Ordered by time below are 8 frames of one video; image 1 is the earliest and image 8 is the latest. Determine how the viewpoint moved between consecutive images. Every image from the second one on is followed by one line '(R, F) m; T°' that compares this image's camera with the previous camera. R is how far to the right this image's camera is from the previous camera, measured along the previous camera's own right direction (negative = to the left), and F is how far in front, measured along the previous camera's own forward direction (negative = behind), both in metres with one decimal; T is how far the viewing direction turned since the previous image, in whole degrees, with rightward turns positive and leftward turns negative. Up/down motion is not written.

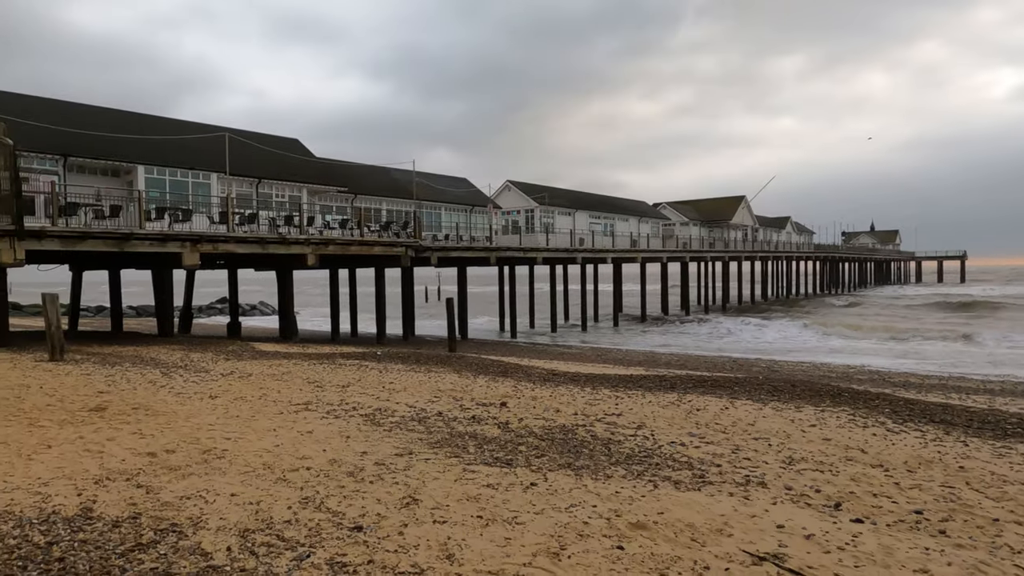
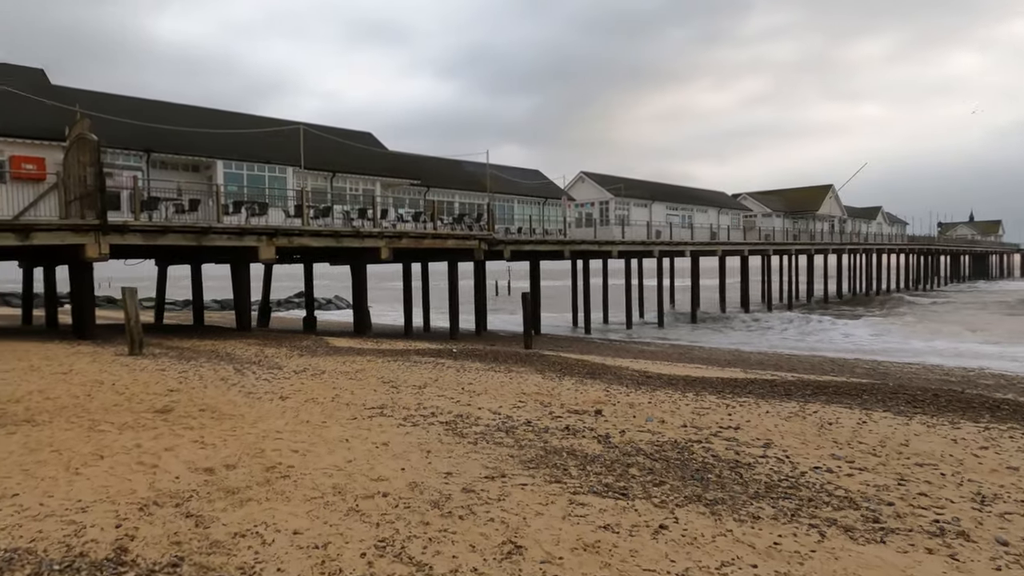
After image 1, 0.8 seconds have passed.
(-0.3, +0.9) m; -6°
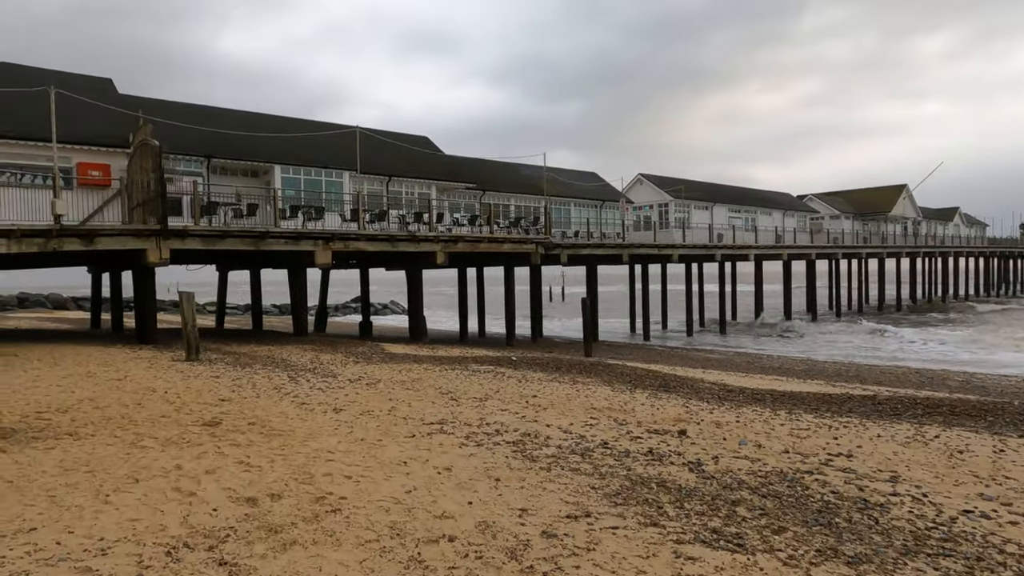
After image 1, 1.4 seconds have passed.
(-0.2, +0.7) m; -5°
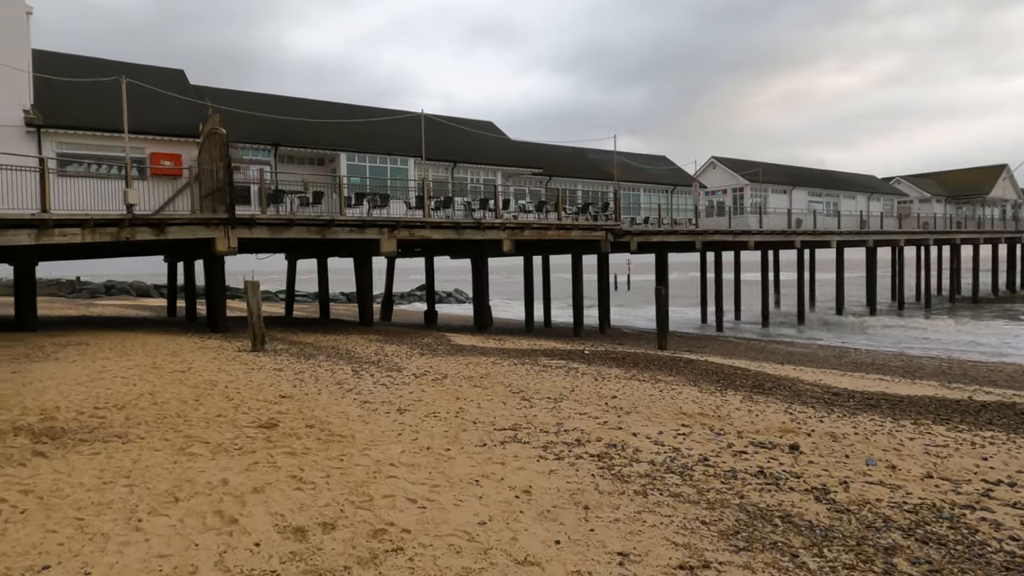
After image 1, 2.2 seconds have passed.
(-0.2, +0.7) m; -5°
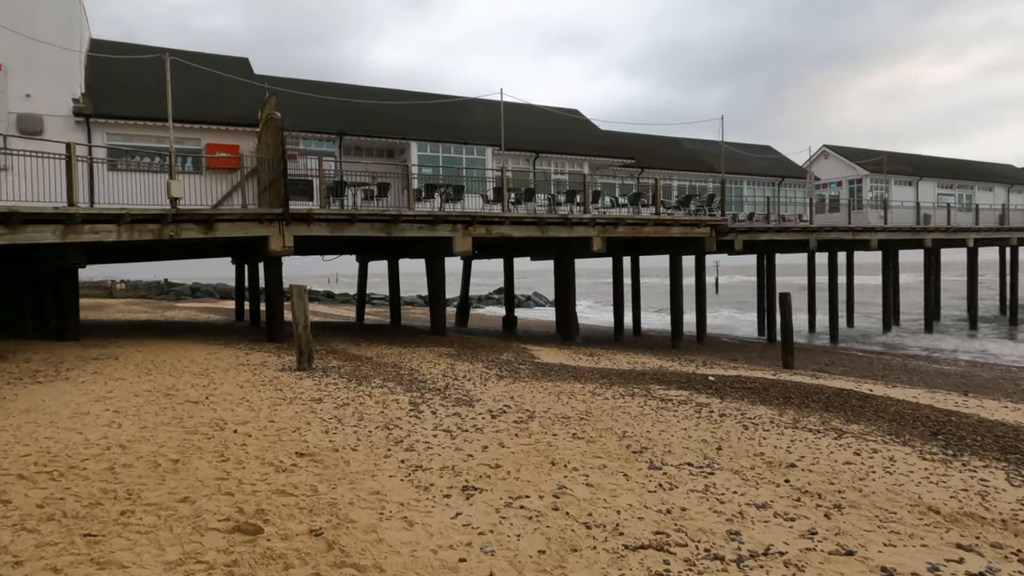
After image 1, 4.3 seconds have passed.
(-0.4, +2.6) m; -7°
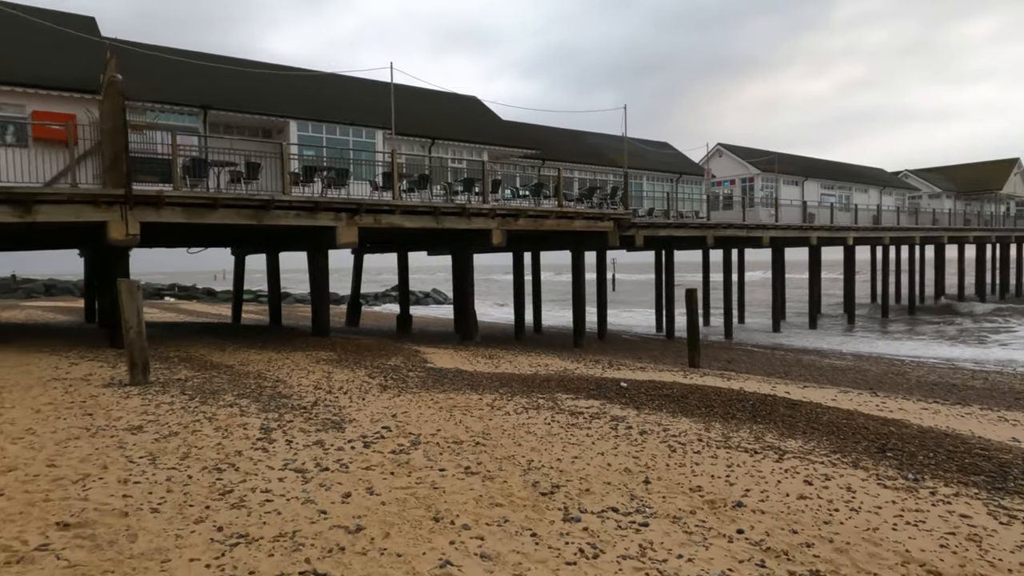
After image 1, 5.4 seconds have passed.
(+0.2, +1.4) m; +9°
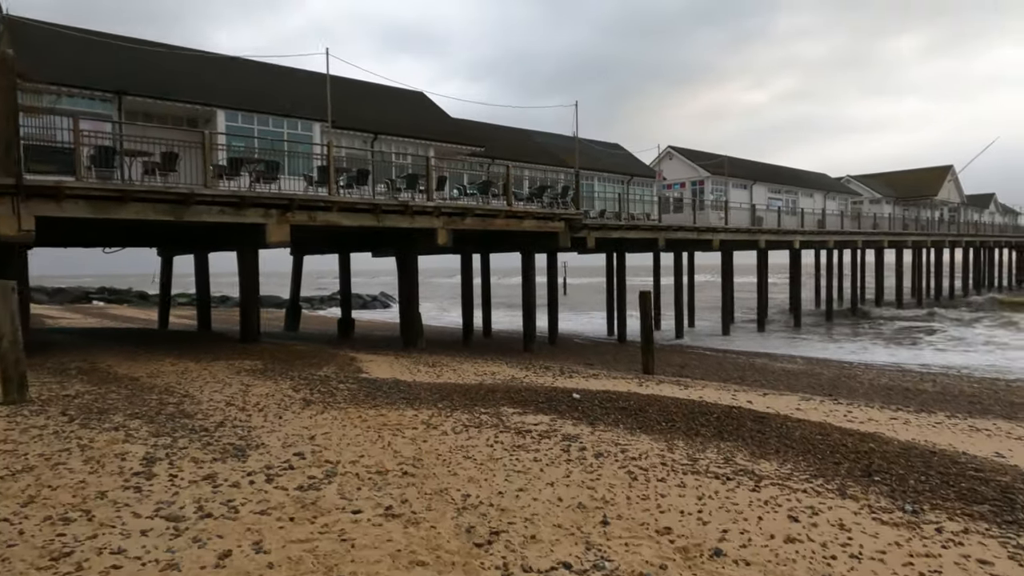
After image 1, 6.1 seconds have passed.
(+0.1, +0.9) m; +4°
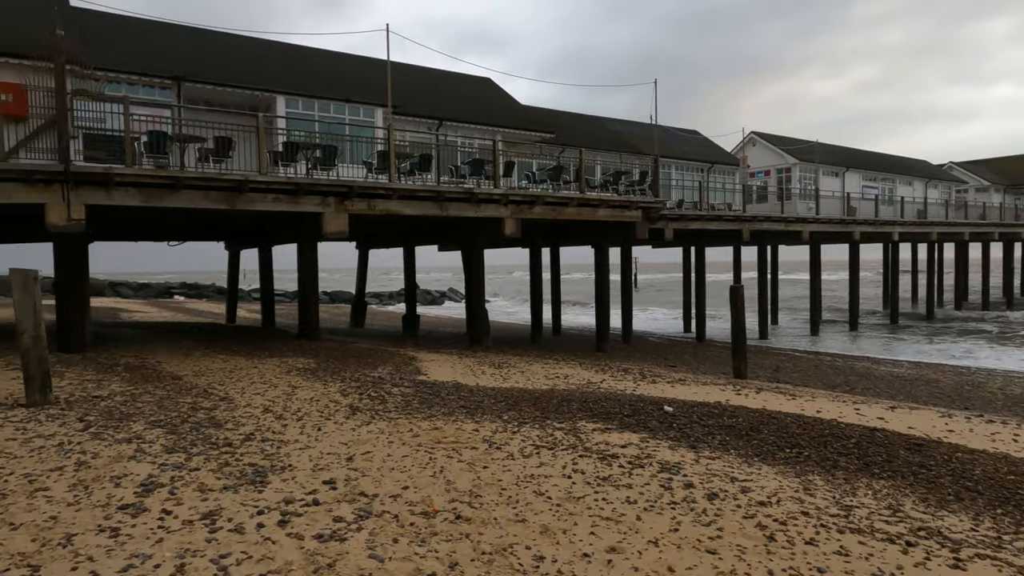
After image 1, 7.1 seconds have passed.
(-0.1, +1.2) m; -6°
